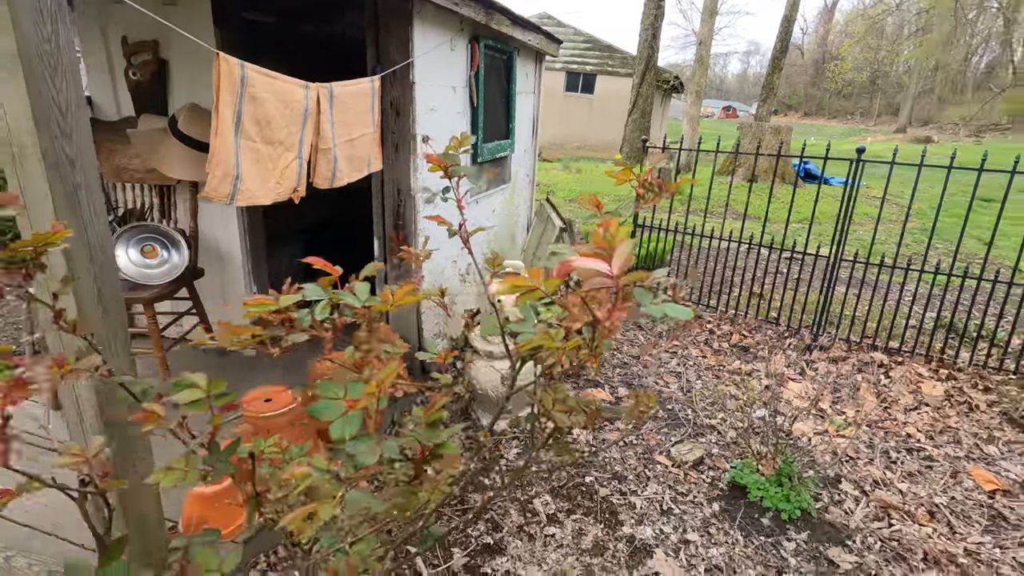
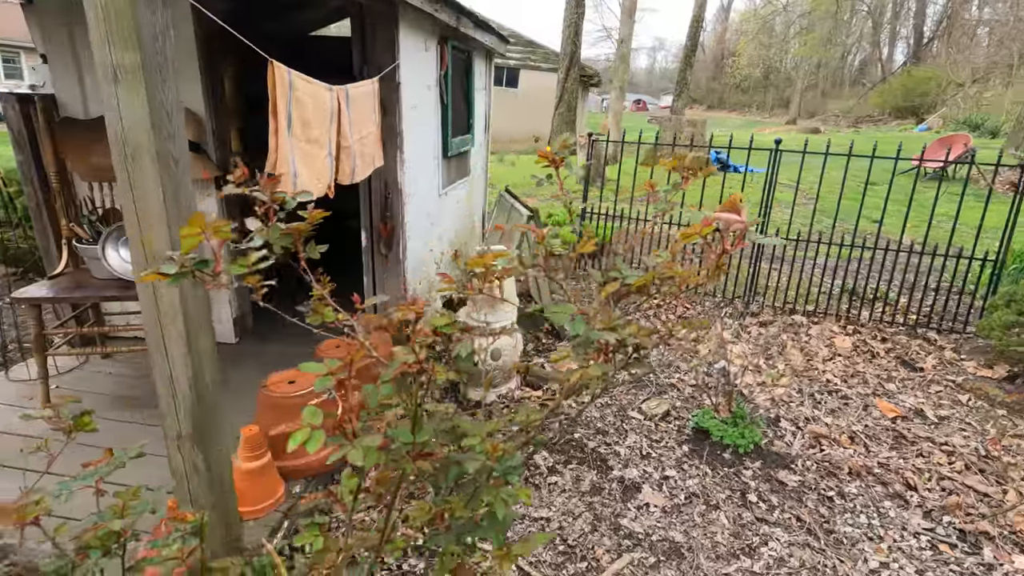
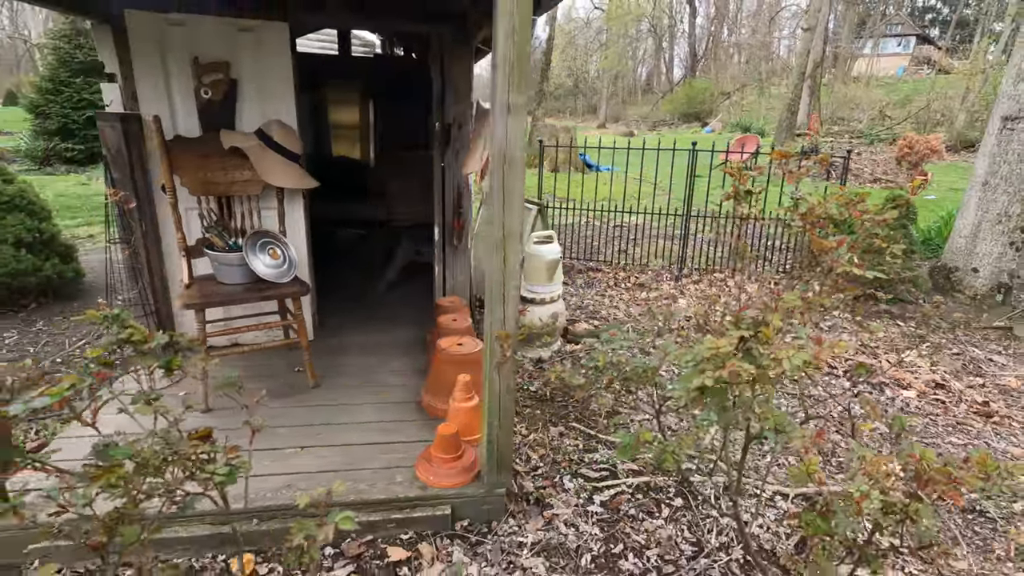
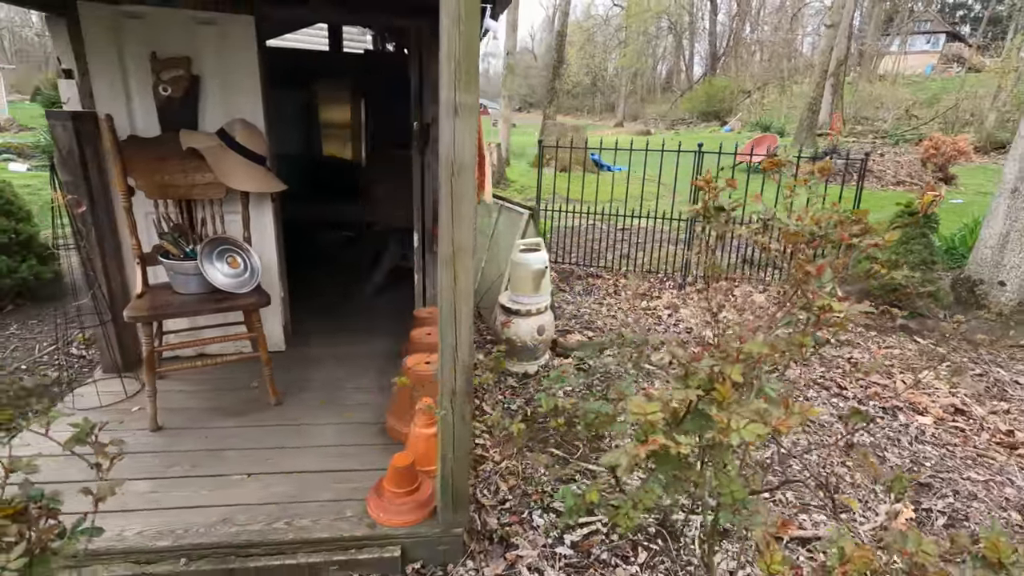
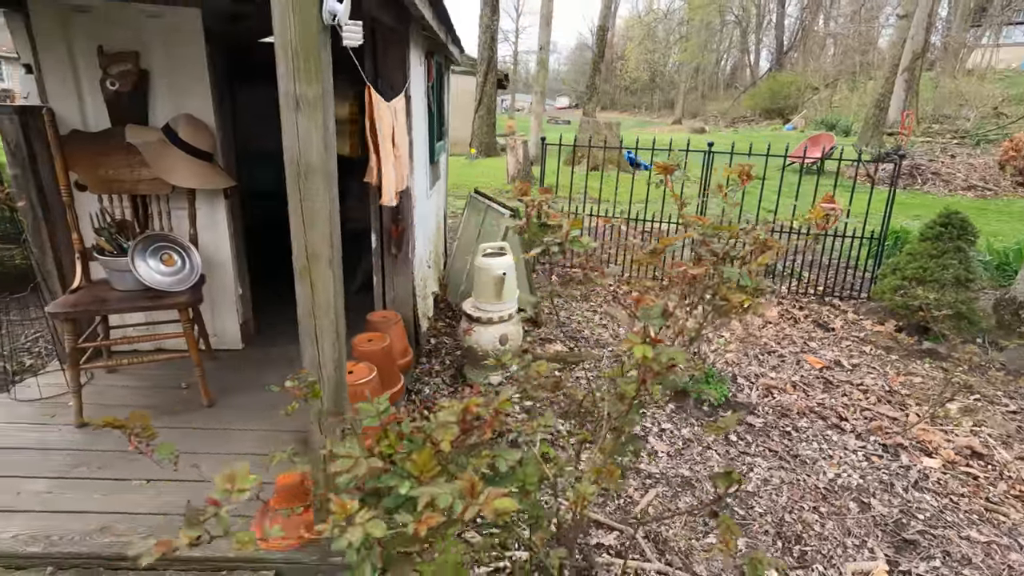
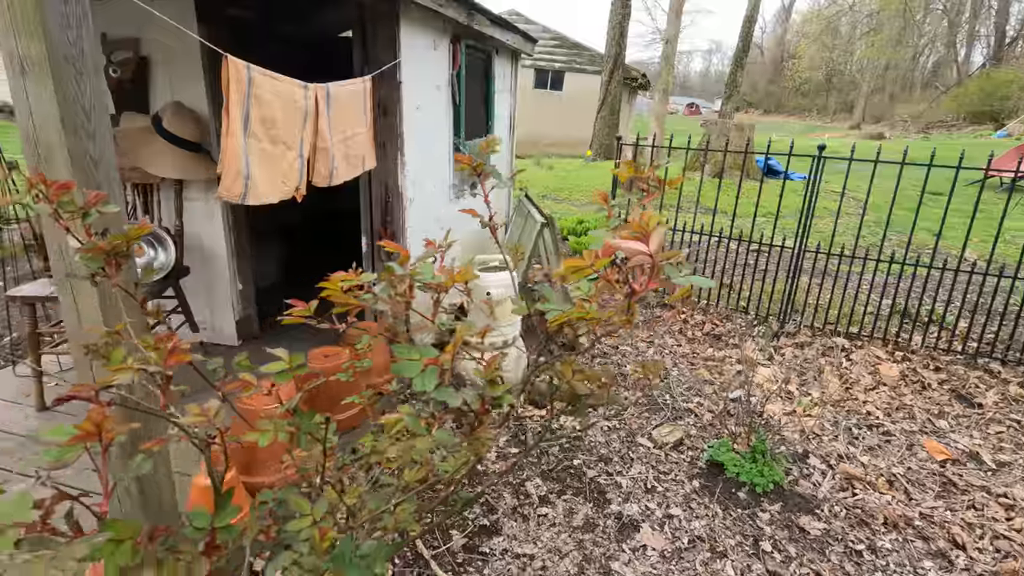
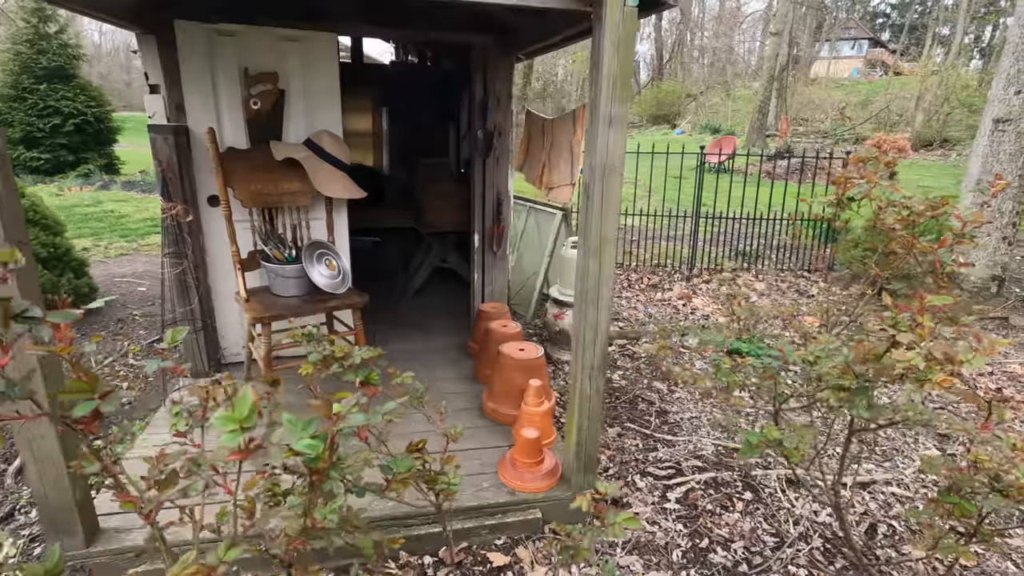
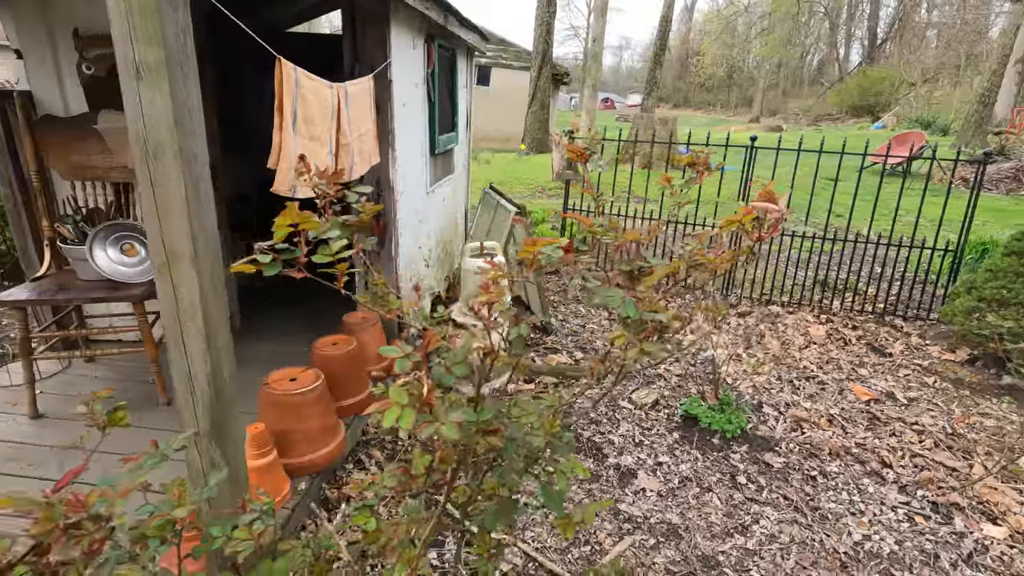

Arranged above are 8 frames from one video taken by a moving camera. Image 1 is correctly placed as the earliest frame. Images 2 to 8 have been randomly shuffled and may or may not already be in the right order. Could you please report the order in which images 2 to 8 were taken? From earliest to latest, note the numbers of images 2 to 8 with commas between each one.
6, 2, 8, 5, 4, 3, 7
